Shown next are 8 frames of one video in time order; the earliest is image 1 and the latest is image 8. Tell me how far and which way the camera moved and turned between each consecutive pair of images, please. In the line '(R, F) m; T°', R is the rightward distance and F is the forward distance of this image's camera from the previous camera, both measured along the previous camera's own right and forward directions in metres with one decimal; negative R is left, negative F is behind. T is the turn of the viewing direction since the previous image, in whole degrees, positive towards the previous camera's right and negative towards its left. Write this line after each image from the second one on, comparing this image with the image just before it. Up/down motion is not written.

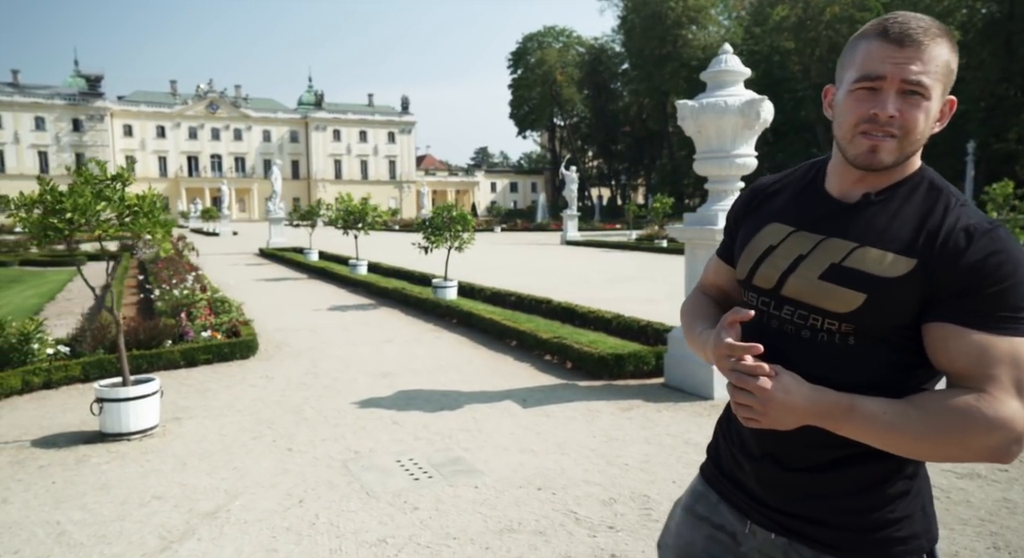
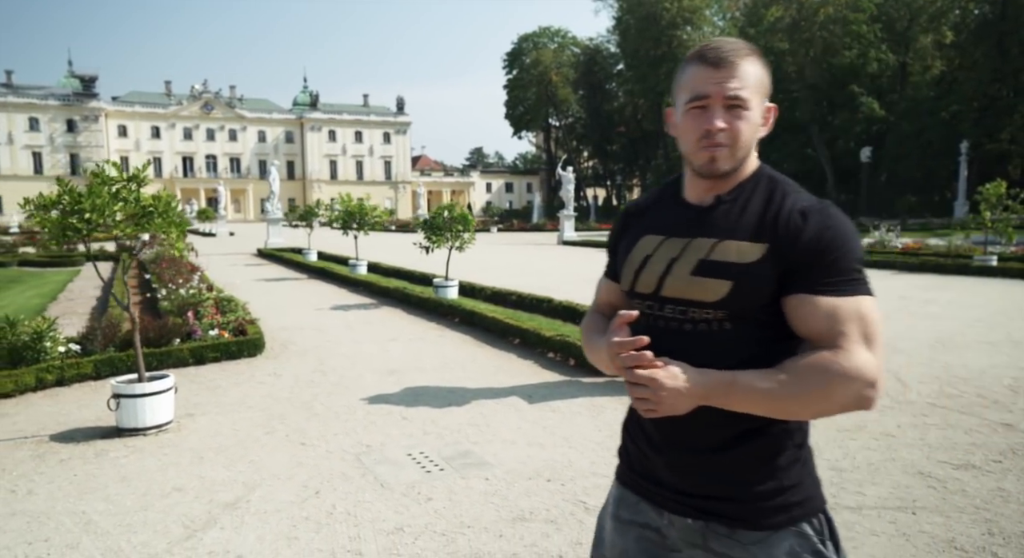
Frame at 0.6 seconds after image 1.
(-0.1, -0.1) m; 0°
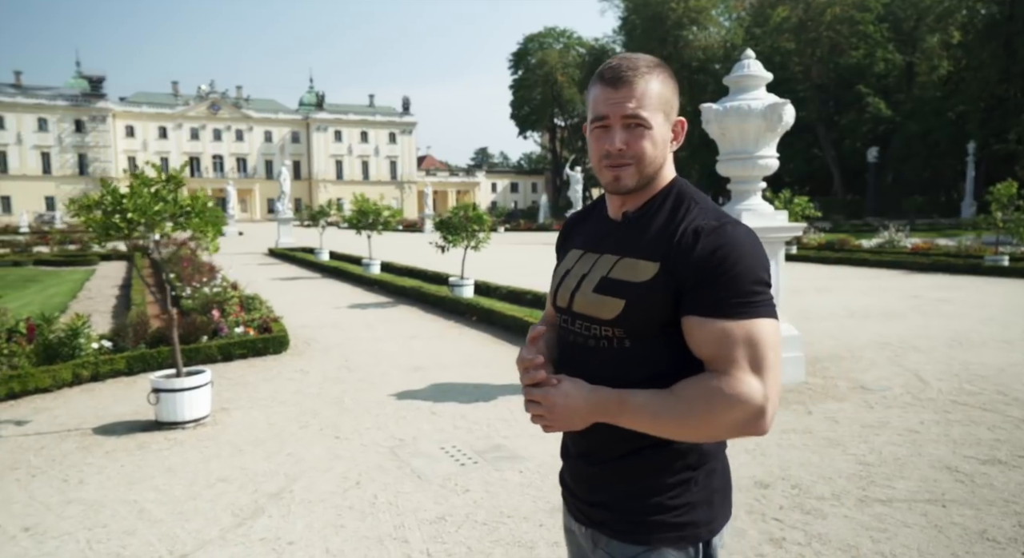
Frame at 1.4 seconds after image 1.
(-0.2, -0.1) m; 0°
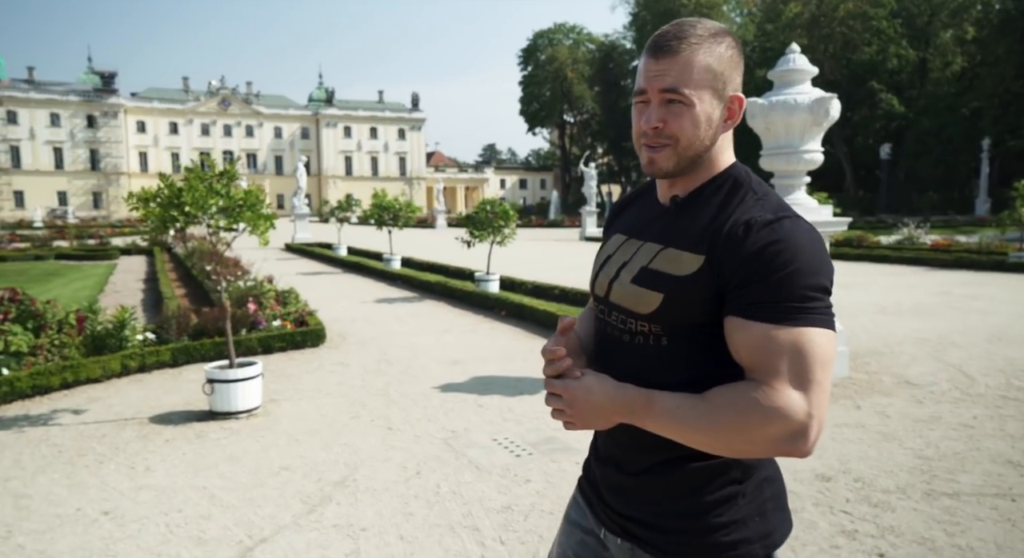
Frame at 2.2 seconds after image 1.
(-0.3, 0.0) m; -1°
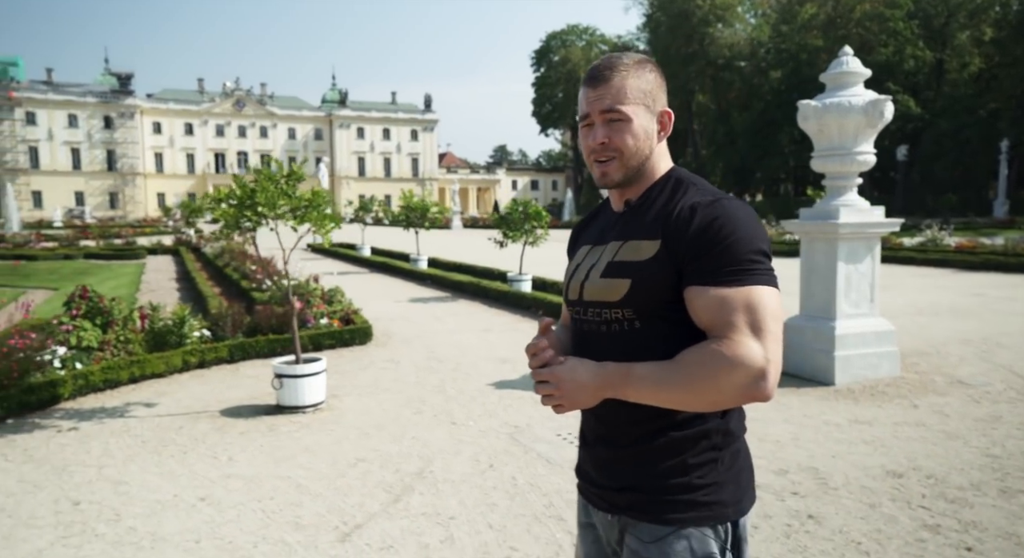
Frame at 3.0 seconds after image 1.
(-0.4, -0.1) m; -1°
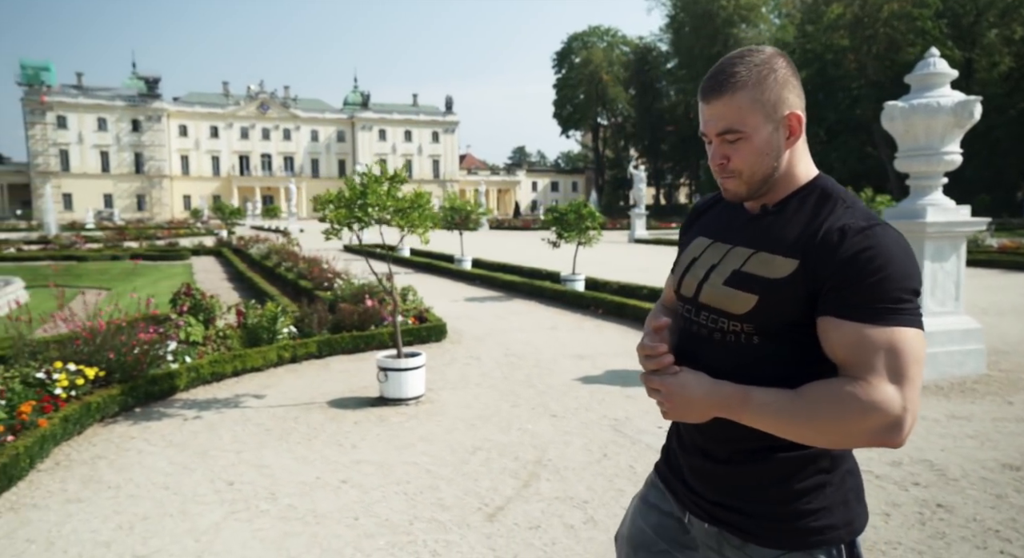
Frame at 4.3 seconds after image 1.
(-0.7, -0.2) m; -2°
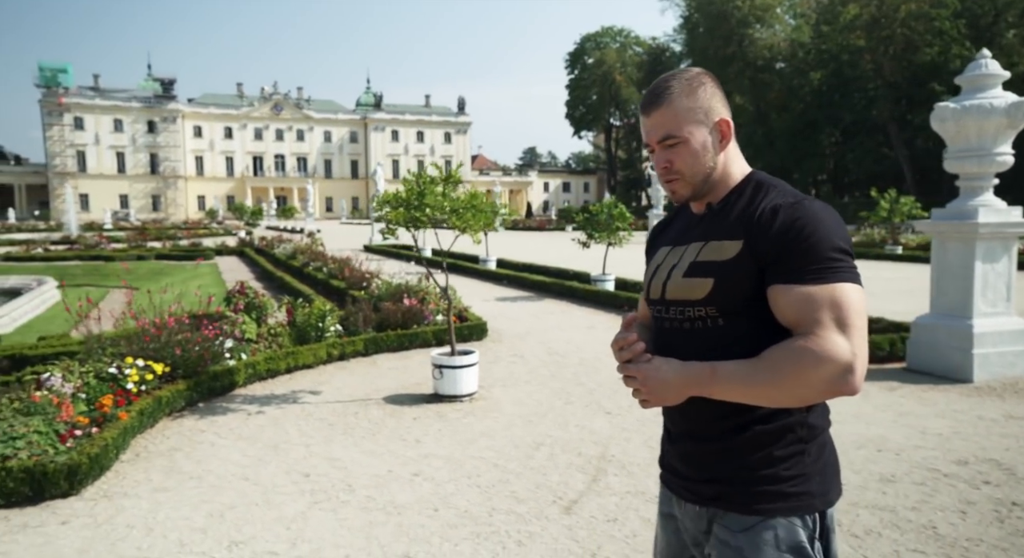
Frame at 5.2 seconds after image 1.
(-0.4, -0.1) m; -1°
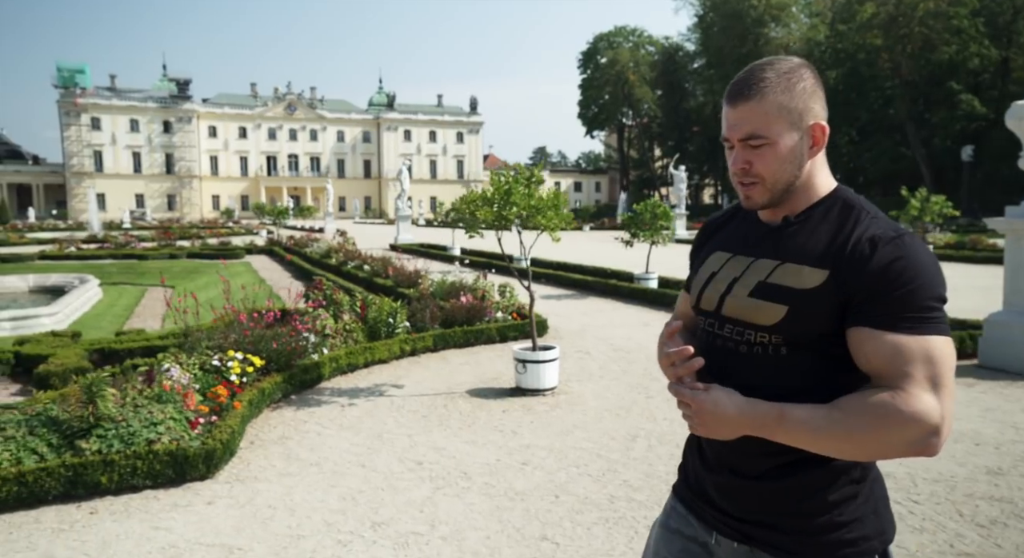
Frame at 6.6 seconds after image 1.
(-0.6, -0.1) m; -1°
